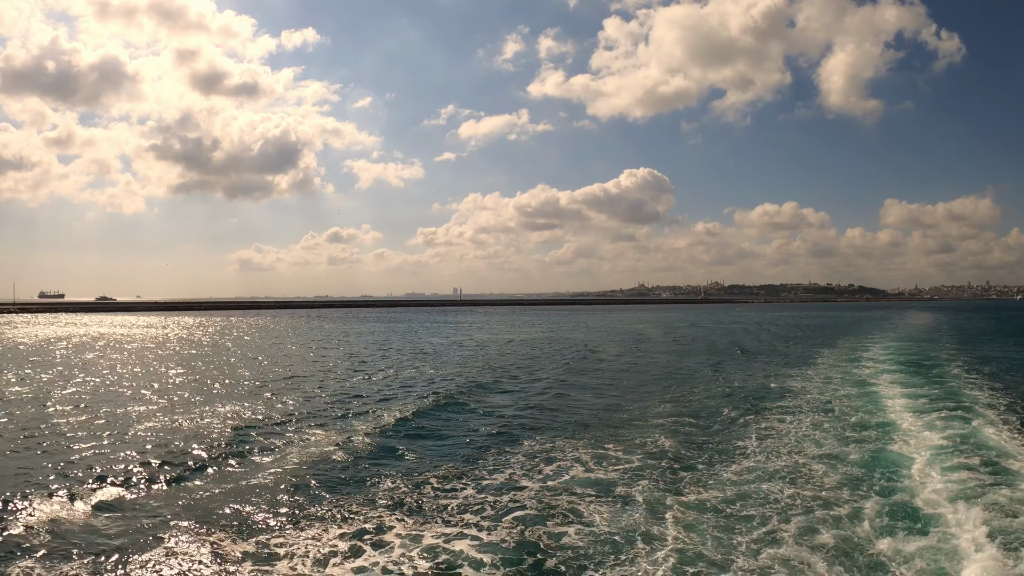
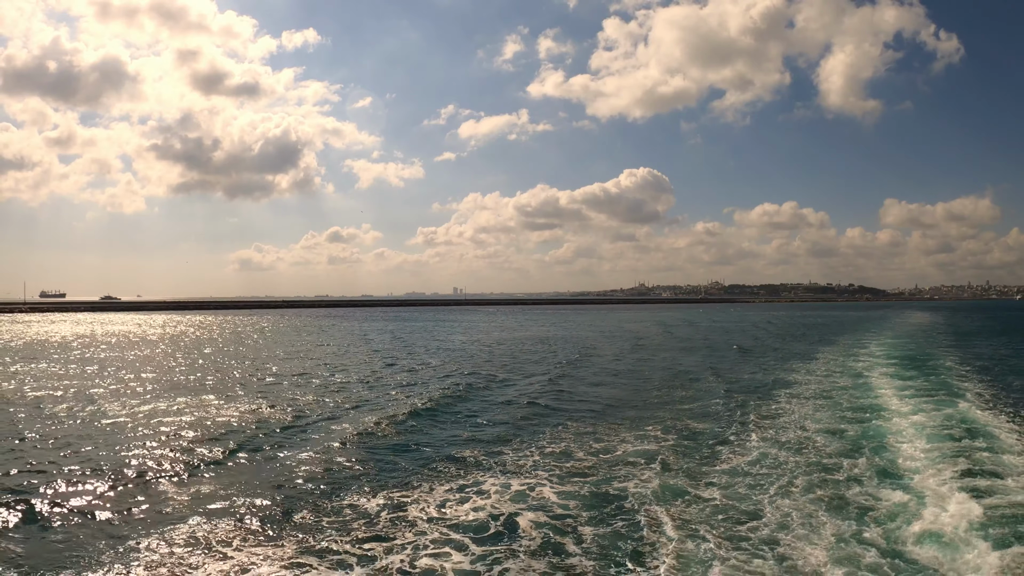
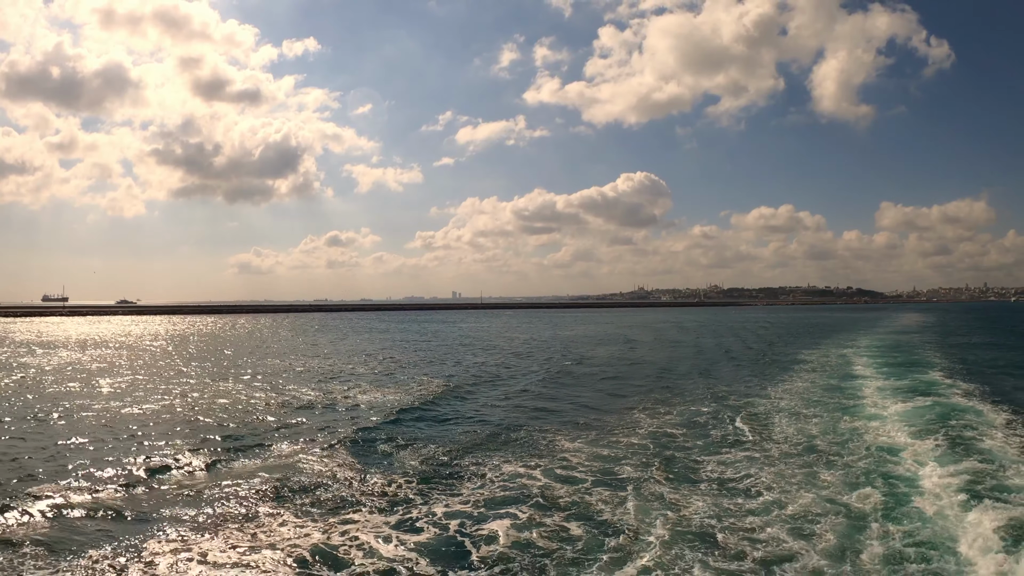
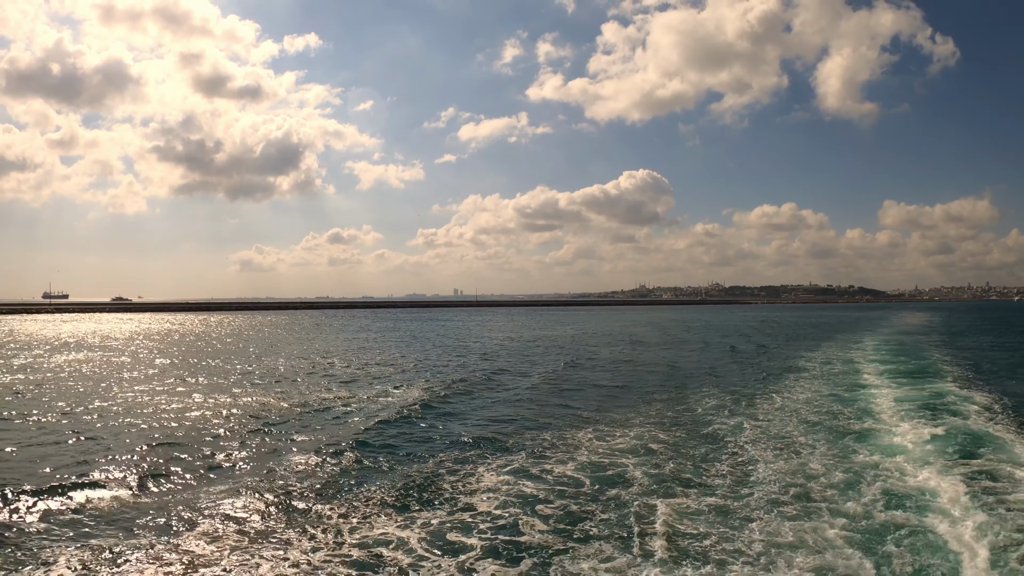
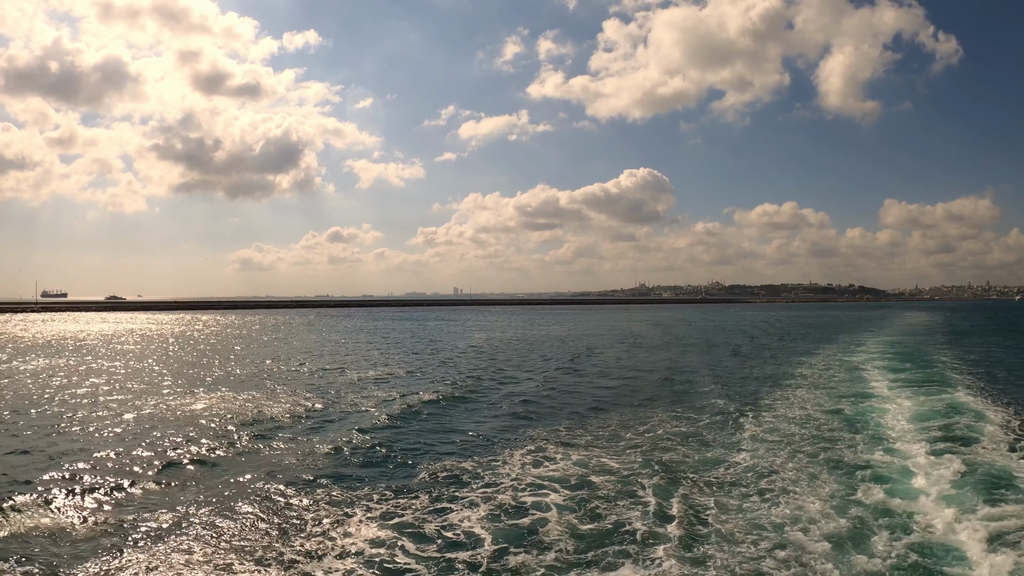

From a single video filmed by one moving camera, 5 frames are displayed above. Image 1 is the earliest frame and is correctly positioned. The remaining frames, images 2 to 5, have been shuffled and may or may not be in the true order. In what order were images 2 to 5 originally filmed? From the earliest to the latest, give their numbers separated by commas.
2, 5, 4, 3
